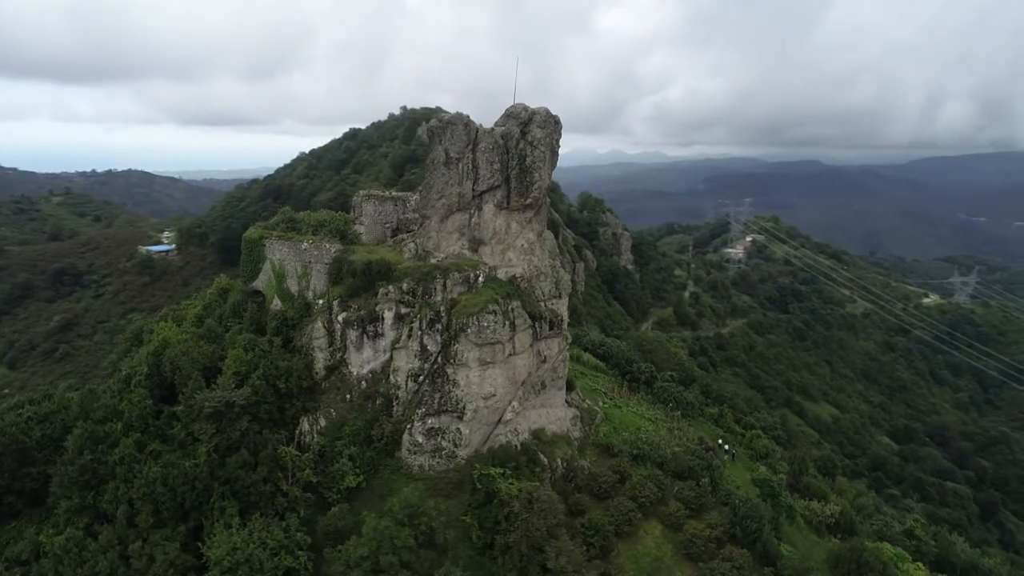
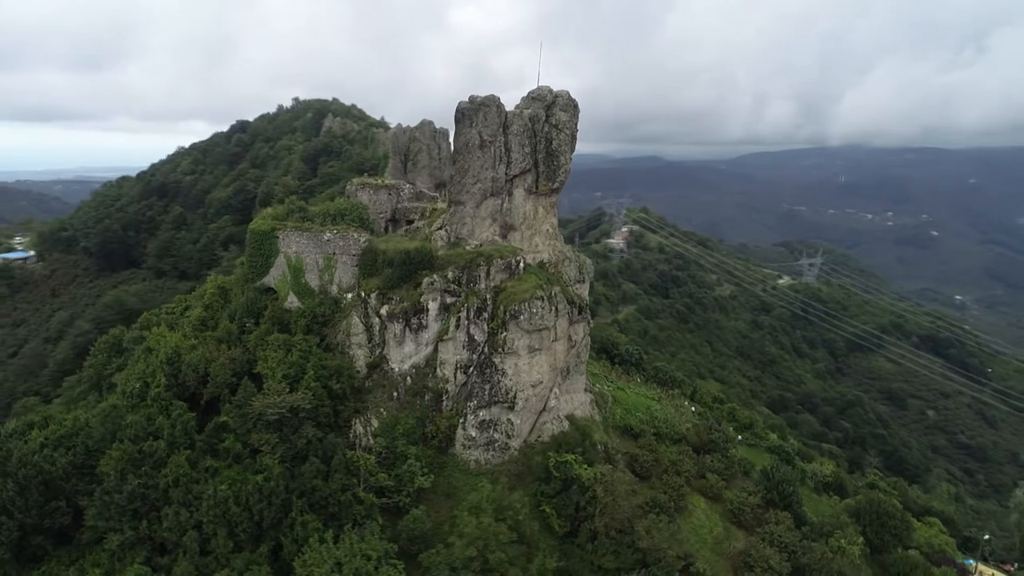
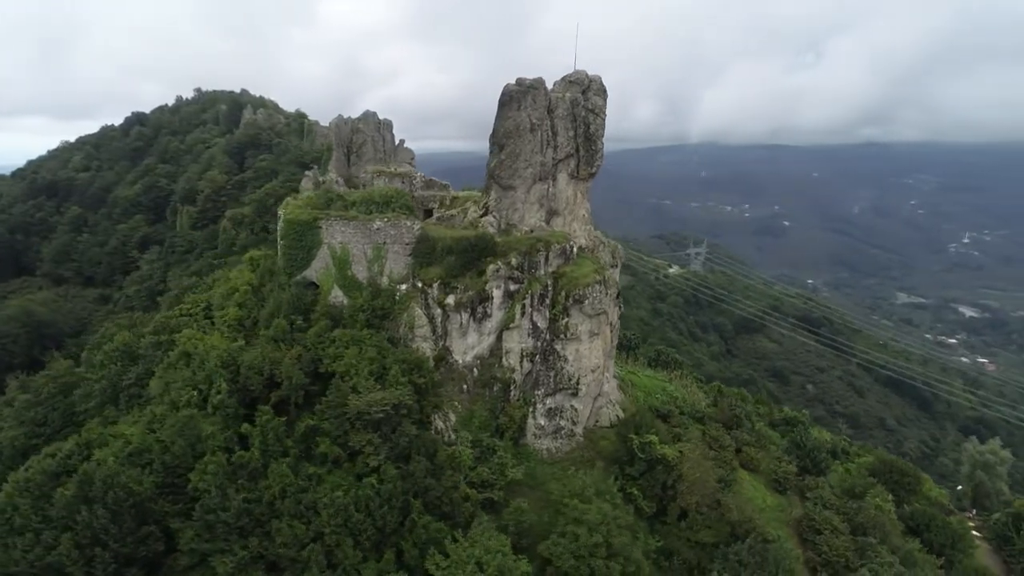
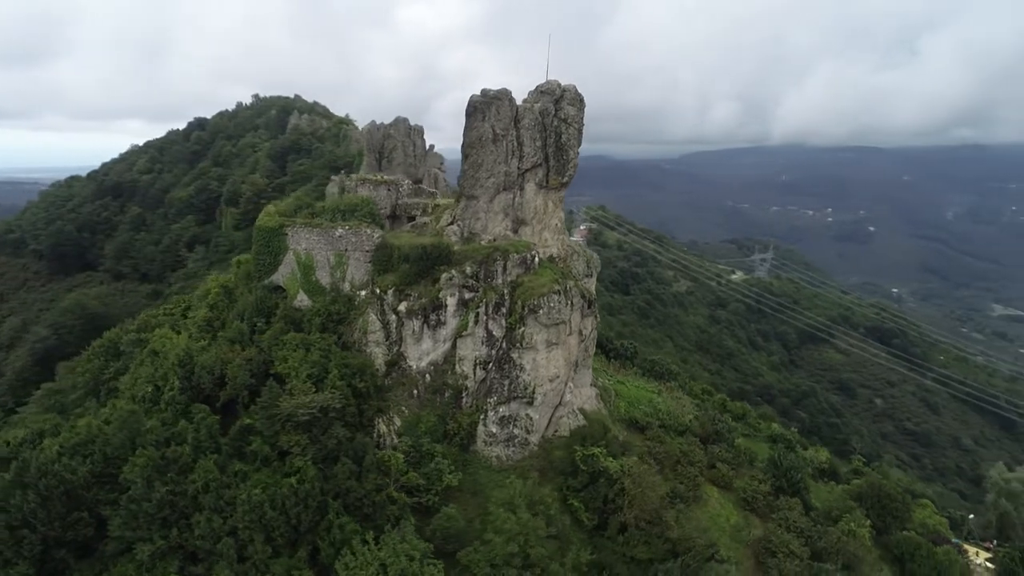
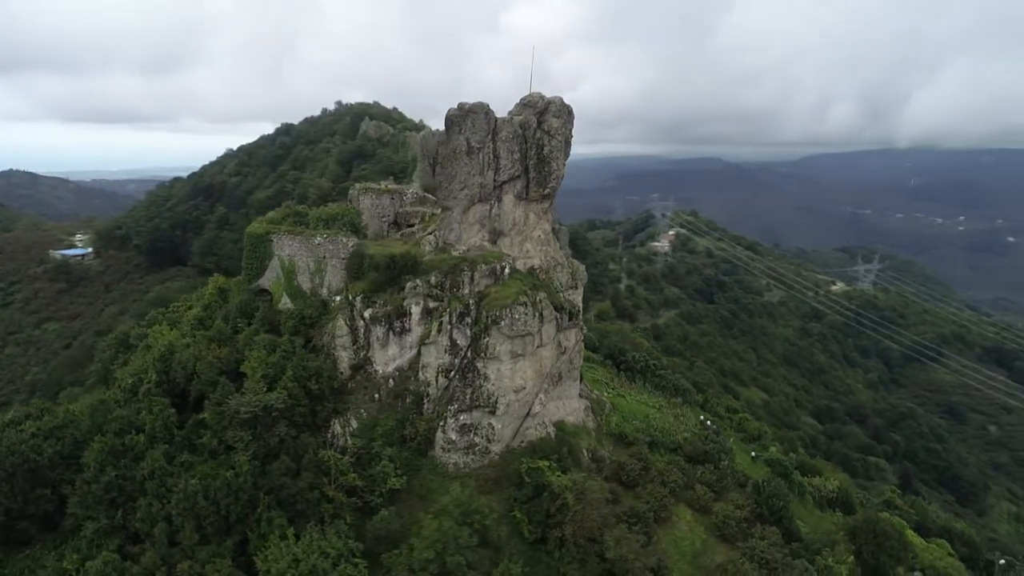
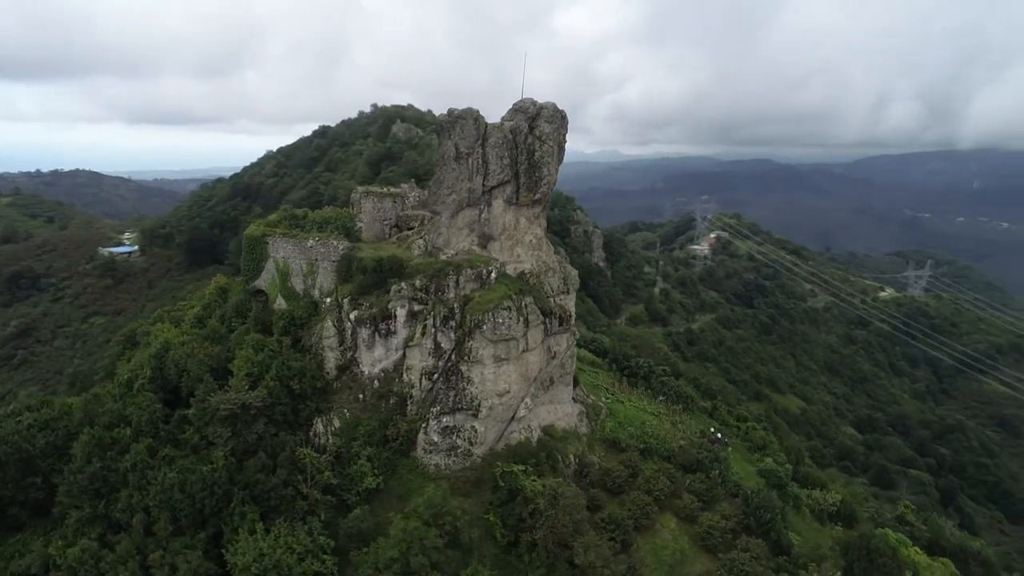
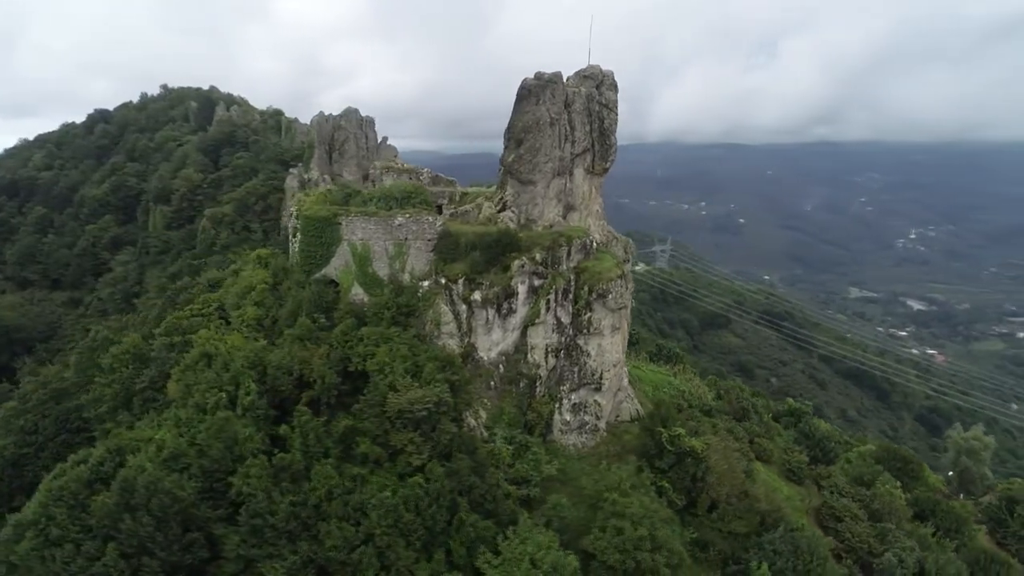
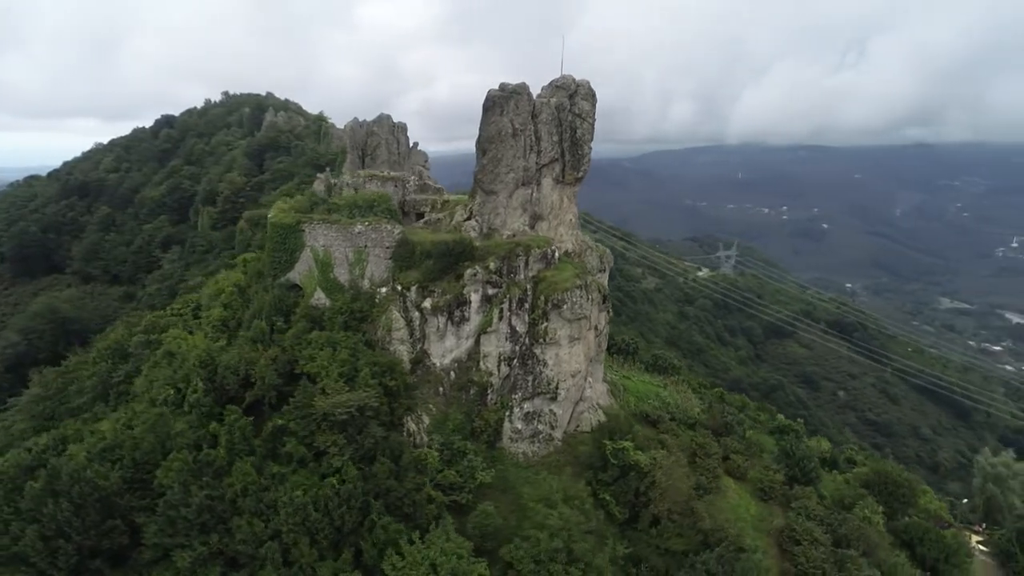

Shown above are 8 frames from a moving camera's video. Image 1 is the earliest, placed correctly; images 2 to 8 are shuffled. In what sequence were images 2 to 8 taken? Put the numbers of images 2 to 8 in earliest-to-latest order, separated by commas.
6, 5, 2, 4, 8, 3, 7
